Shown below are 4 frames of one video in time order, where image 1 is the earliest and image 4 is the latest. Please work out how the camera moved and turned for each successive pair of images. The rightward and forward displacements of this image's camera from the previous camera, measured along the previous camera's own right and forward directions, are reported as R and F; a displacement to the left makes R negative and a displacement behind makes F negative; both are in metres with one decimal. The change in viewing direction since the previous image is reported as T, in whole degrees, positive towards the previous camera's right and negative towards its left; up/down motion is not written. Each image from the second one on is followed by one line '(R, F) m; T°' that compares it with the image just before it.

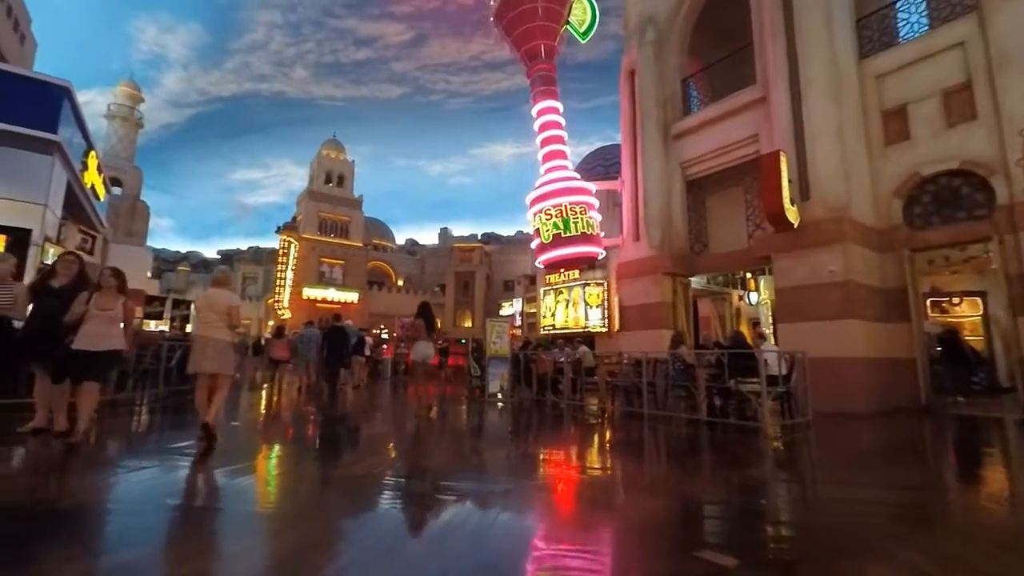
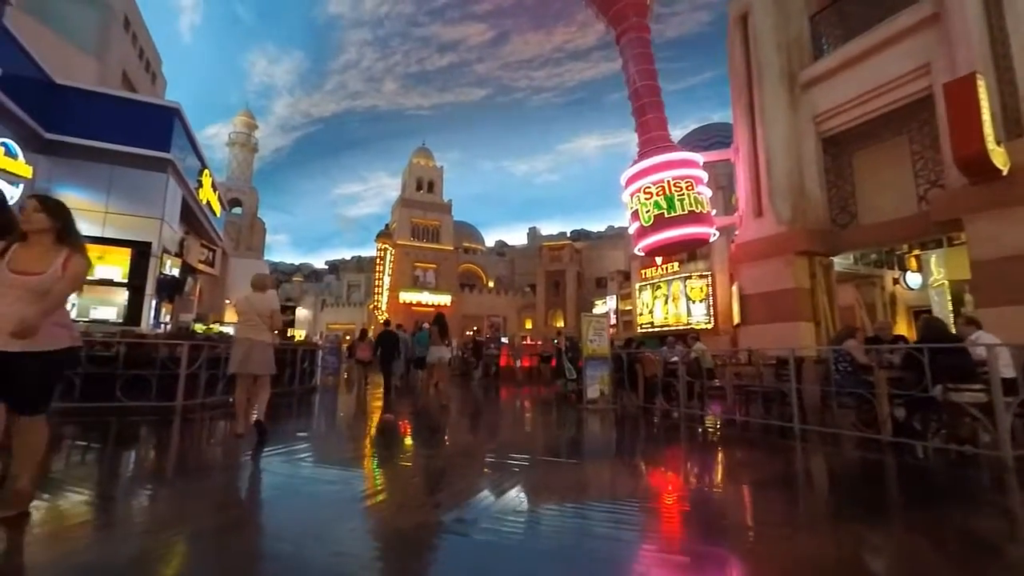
(-0.1, +1.2) m; -11°
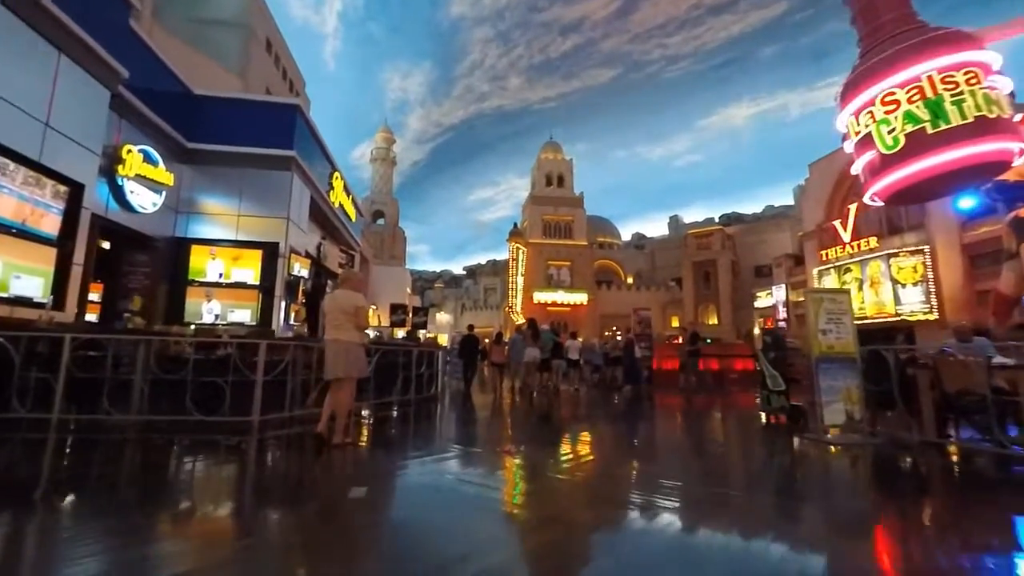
(-0.4, +2.6) m; -16°
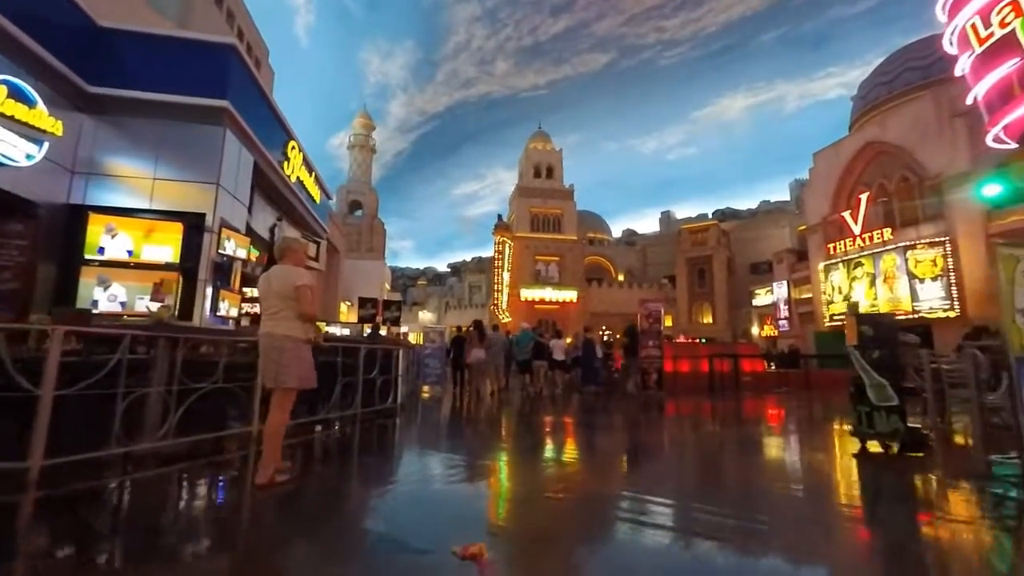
(0.0, +2.4) m; +2°
